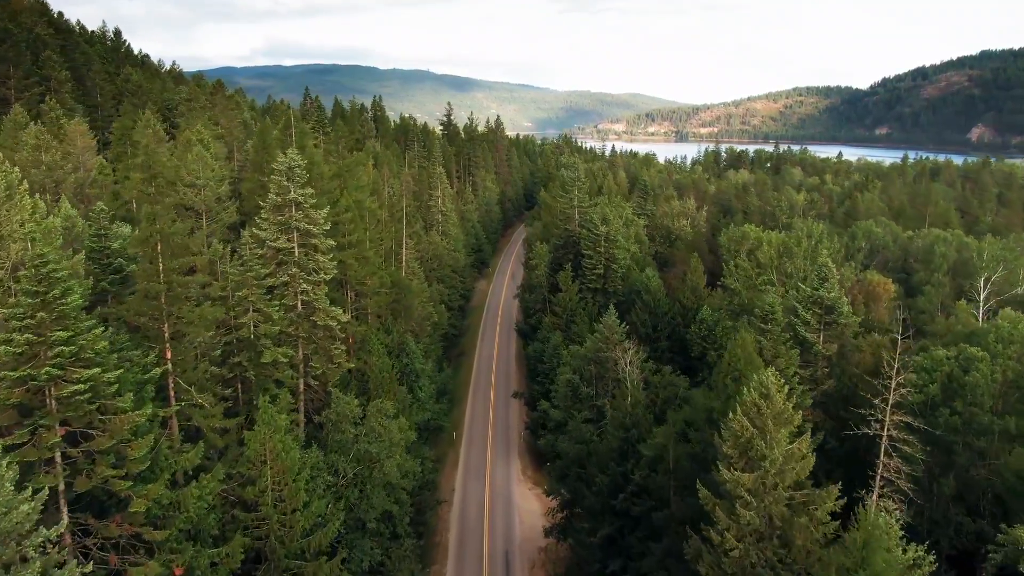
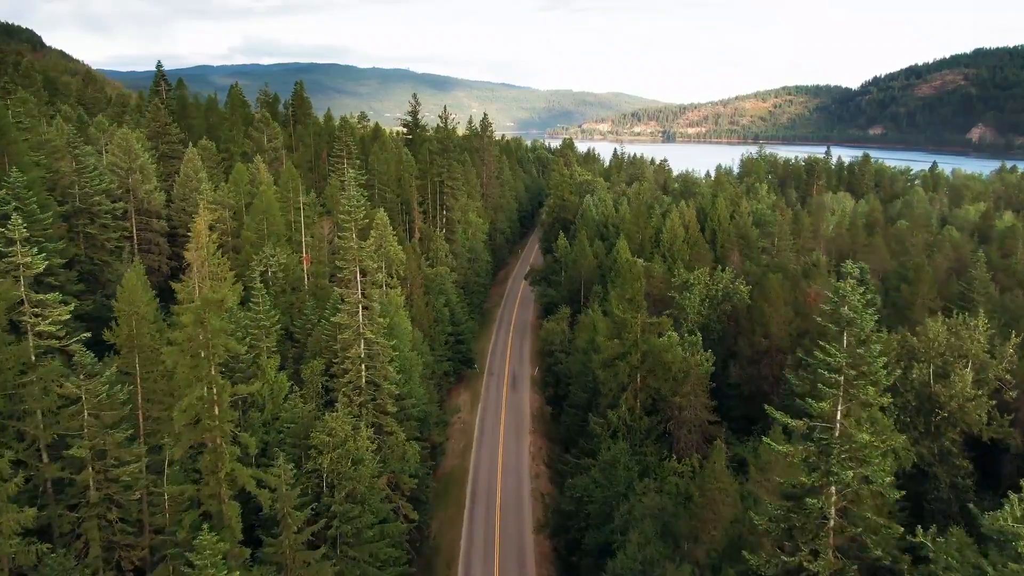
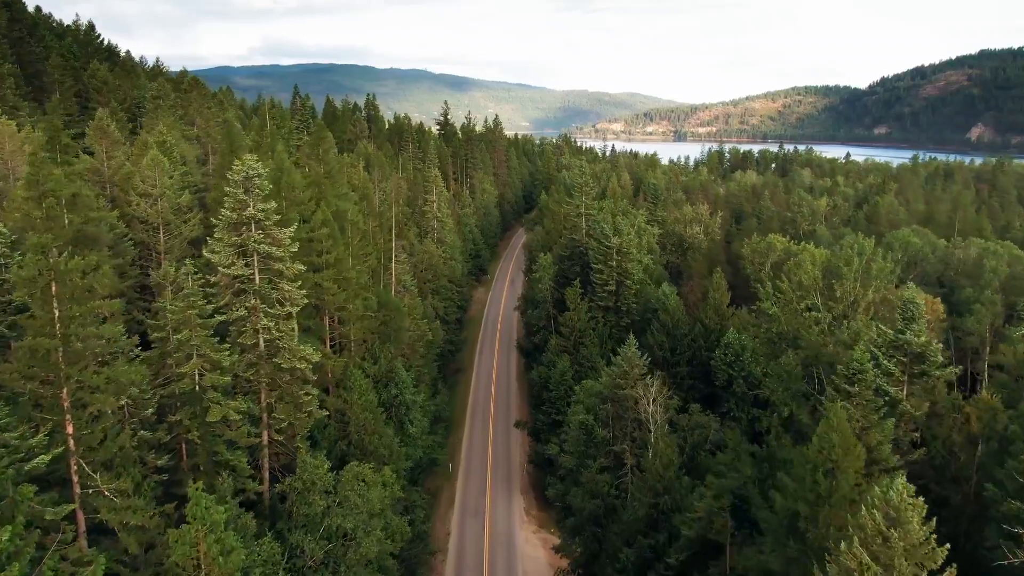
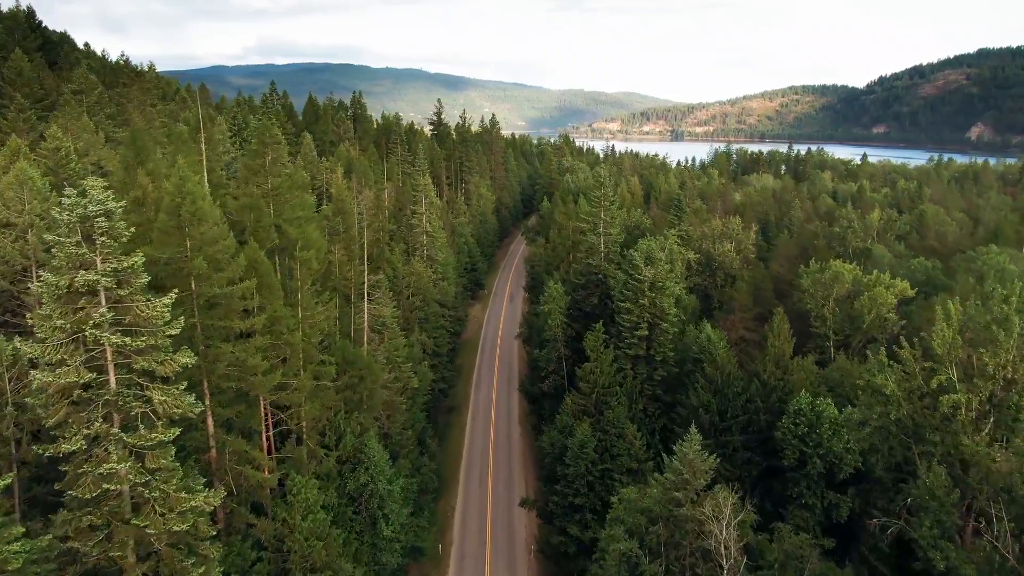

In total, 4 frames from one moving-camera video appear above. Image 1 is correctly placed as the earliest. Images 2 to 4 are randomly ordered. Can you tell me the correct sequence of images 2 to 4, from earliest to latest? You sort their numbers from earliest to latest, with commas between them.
3, 4, 2
